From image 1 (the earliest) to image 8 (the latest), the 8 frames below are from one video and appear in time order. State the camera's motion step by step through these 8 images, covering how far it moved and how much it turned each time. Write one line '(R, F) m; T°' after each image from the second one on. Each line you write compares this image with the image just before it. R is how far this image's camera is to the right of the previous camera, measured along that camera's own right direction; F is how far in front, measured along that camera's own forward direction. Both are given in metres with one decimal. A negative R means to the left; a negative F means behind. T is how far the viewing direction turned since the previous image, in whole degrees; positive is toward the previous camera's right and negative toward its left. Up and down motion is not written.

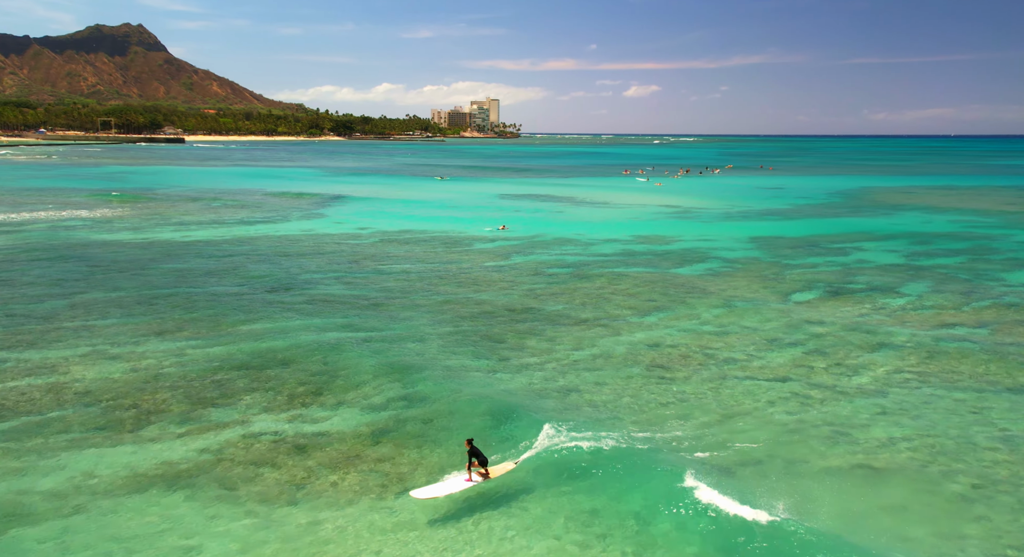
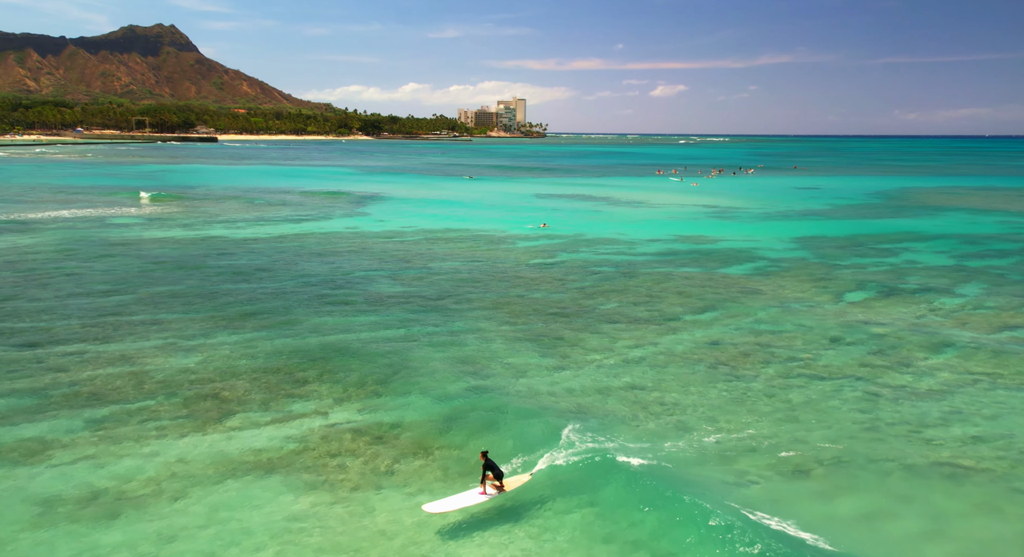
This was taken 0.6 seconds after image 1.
(-1.0, -0.4) m; -2°
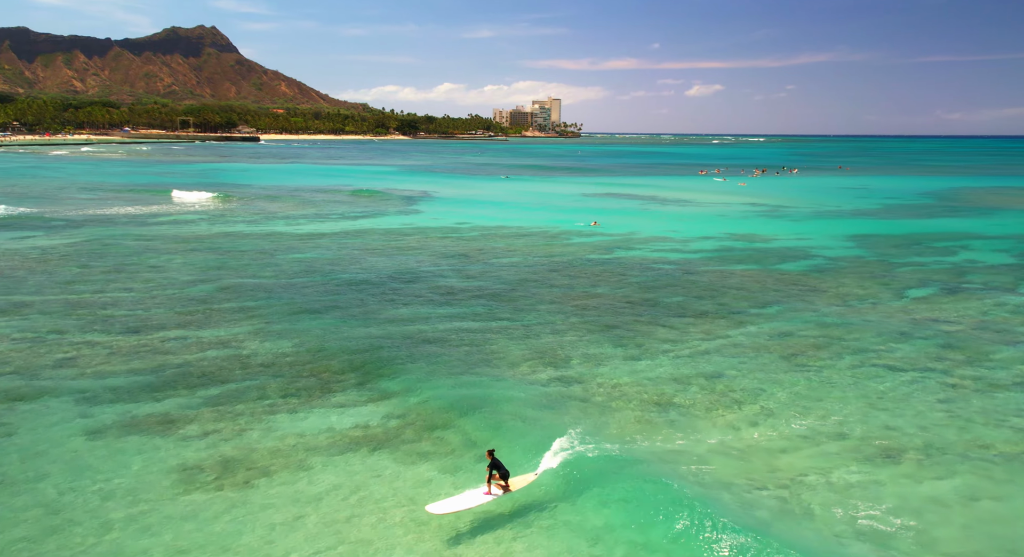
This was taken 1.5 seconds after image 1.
(-1.2, -1.0) m; -2°
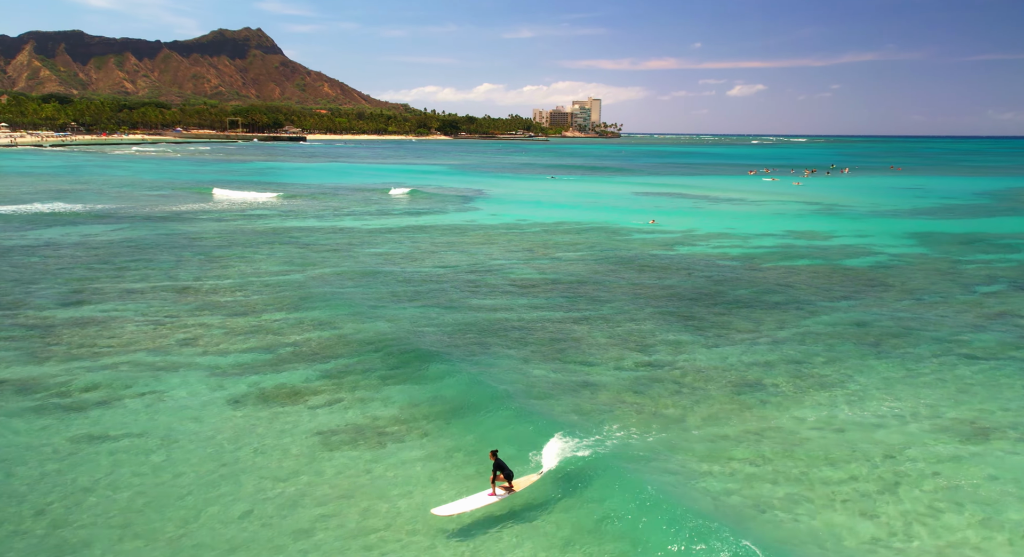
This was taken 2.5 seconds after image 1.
(-1.4, -1.4) m; -3°
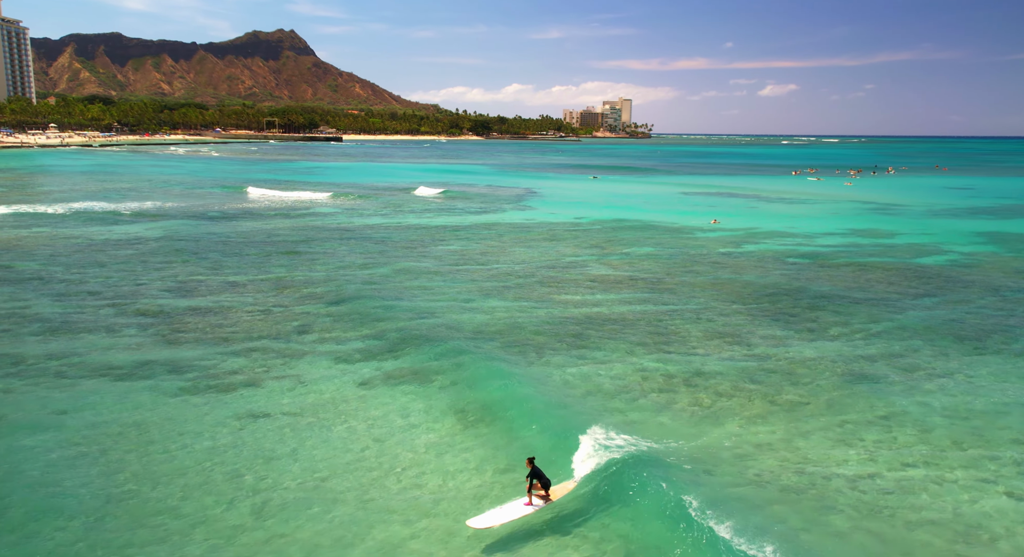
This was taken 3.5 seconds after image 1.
(-2.1, -0.9) m; -2°
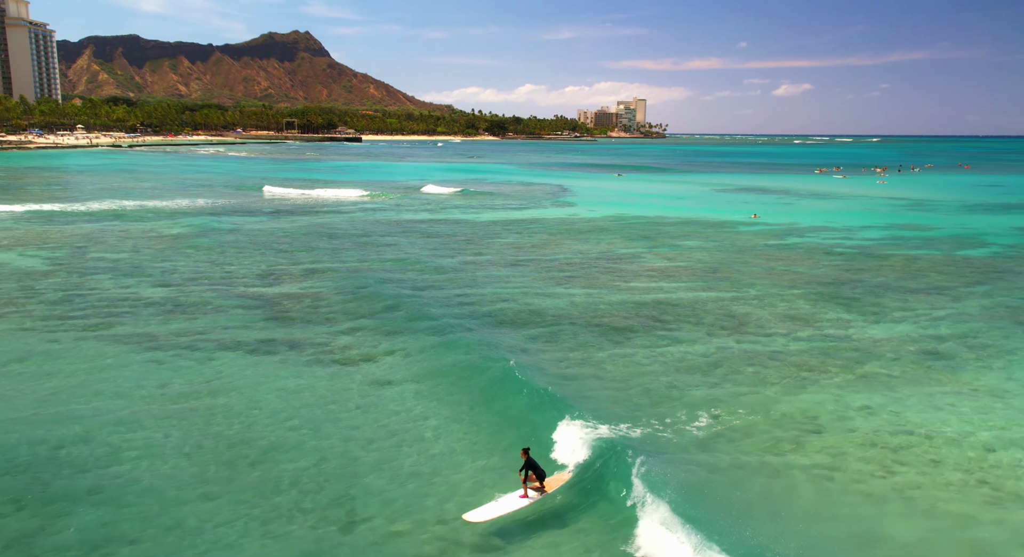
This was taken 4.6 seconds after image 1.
(-2.1, -1.5) m; -1°
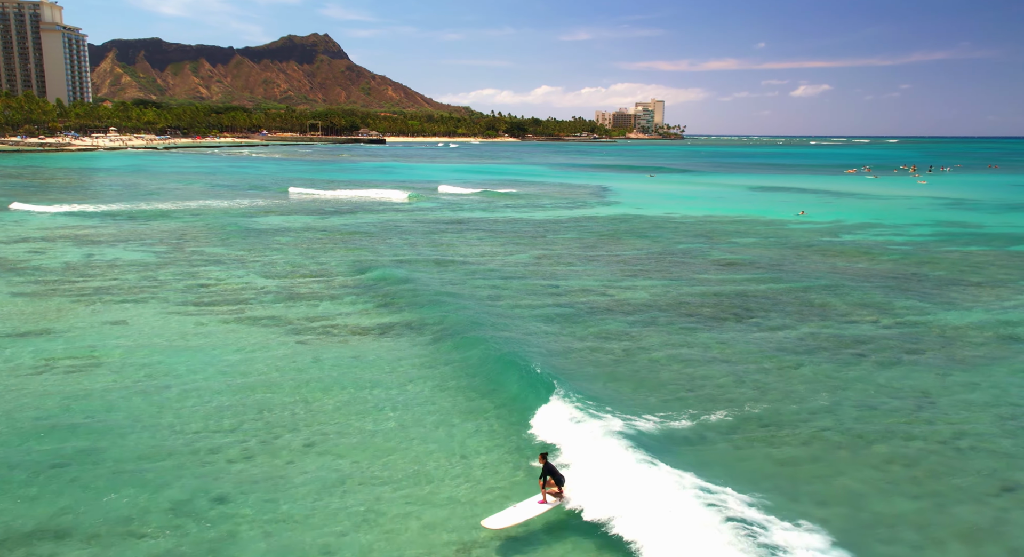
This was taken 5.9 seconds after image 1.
(-2.5, -1.7) m; -1°
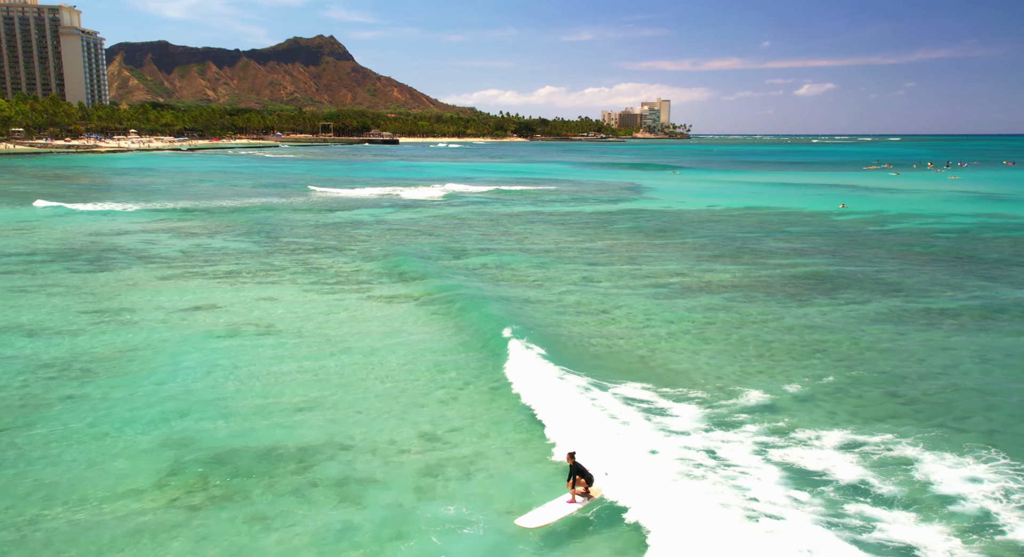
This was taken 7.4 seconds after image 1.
(-3.2, -2.0) m; 0°
